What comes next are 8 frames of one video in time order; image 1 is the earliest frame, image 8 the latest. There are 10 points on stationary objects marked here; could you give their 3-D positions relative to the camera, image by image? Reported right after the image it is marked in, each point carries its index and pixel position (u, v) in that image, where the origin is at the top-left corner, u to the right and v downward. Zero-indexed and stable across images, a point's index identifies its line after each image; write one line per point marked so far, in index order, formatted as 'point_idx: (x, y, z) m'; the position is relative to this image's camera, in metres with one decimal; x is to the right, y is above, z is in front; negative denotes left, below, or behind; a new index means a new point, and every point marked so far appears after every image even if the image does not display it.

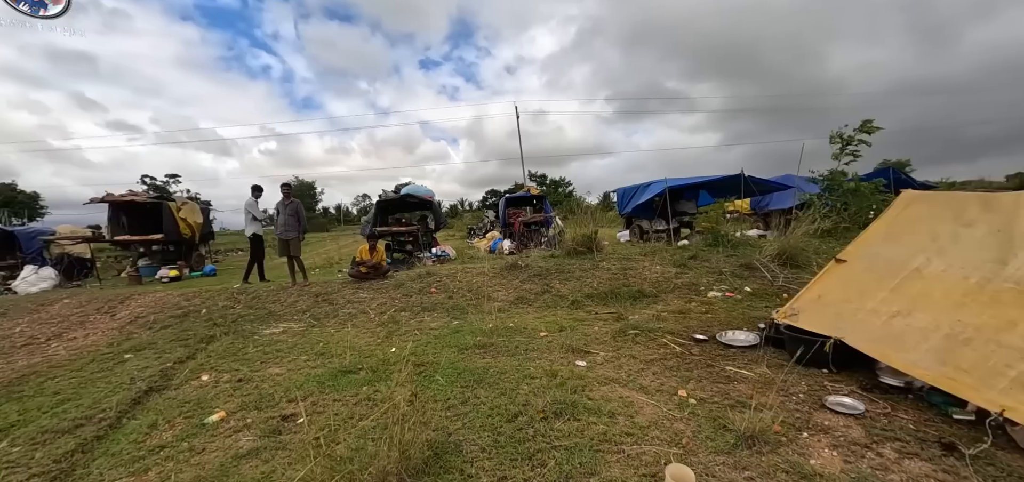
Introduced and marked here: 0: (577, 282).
0: (+1.3, -0.8, +8.4) m
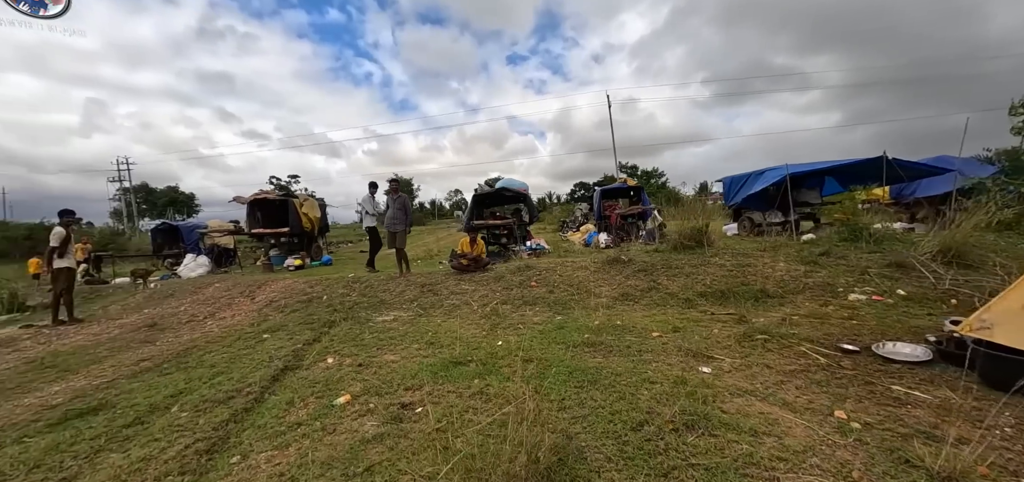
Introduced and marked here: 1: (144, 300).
0: (+3.2, -0.7, +7.7) m
1: (-6.6, -1.1, +7.4) m
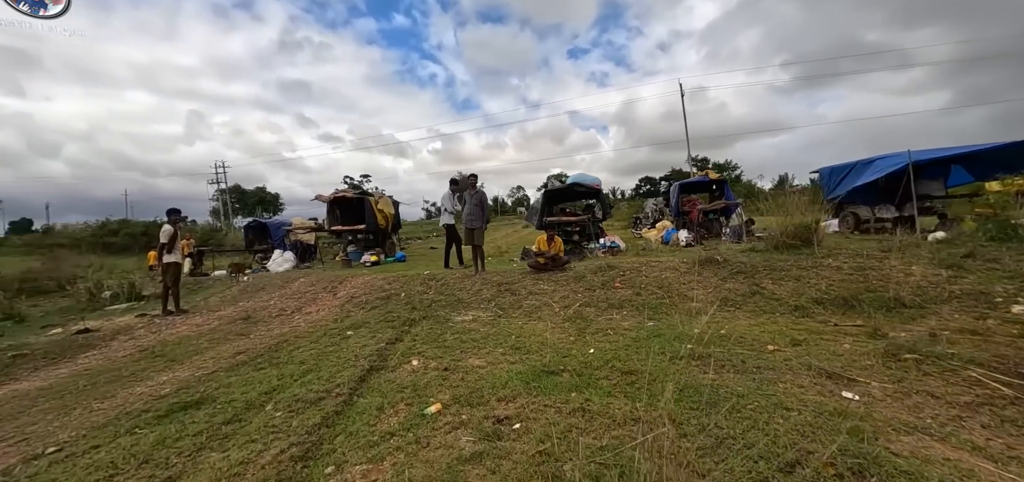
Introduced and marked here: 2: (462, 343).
0: (+4.6, -0.7, +6.7) m
1: (-5.2, -1.0, +7.8) m
2: (-0.6, -1.2, +4.8) m
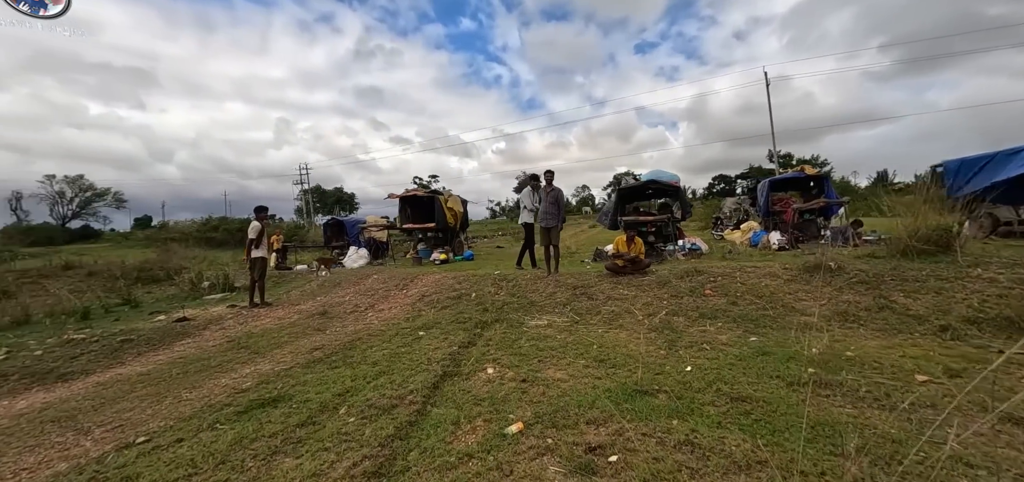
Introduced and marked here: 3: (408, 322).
0: (+5.7, -0.8, +5.5) m
1: (-3.8, -0.9, +8.1) m
2: (+0.3, -1.2, +4.4) m
3: (-1.4, -1.1, +5.5) m
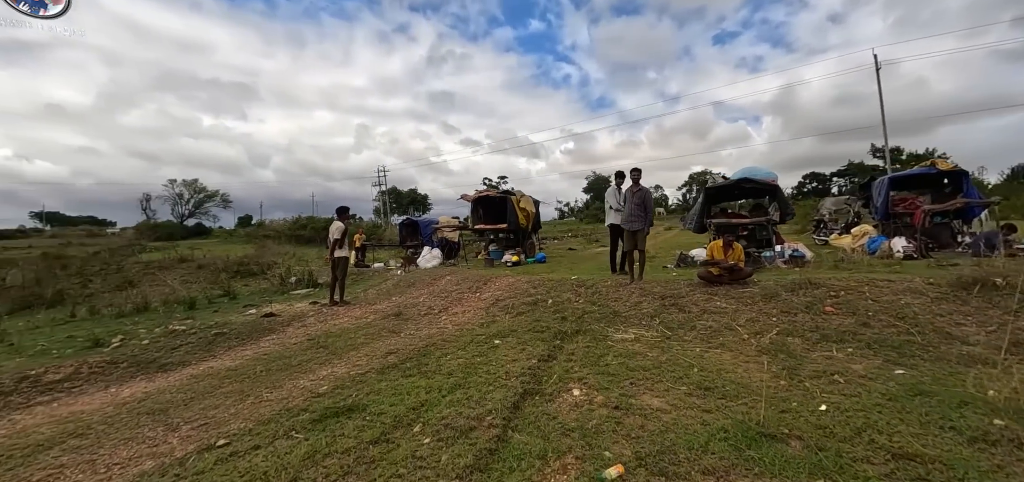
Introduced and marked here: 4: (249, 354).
0: (+6.6, -0.9, +4.1) m
1: (-2.4, -0.9, +8.1) m
2: (+1.1, -1.2, +3.8) m
3: (-0.4, -1.1, +5.3) m
4: (-3.1, -1.3, +4.8) m
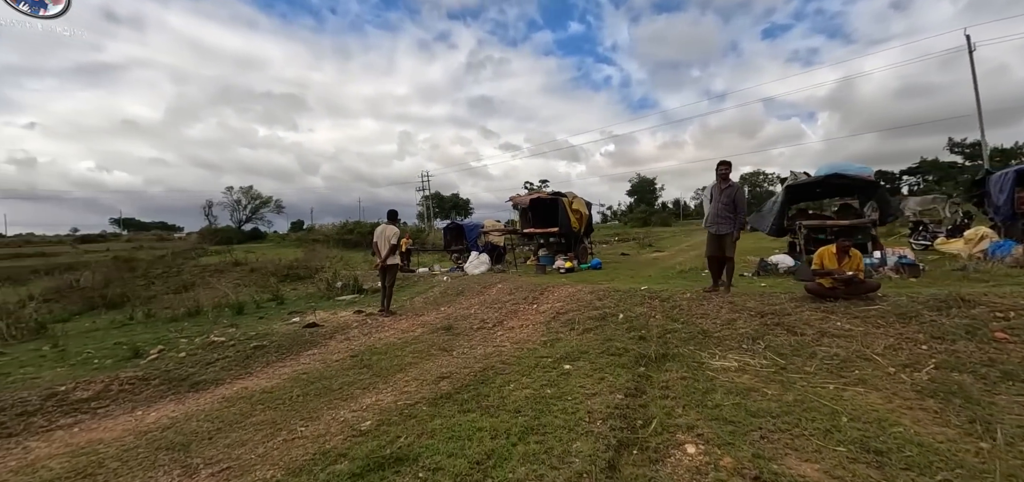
0: (+7.2, -0.9, +2.7) m
1: (-1.3, -1.0, +7.5) m
2: (+1.7, -1.2, +2.9) m
3: (+0.4, -1.2, +4.5) m
4: (-2.3, -1.4, +4.3) m
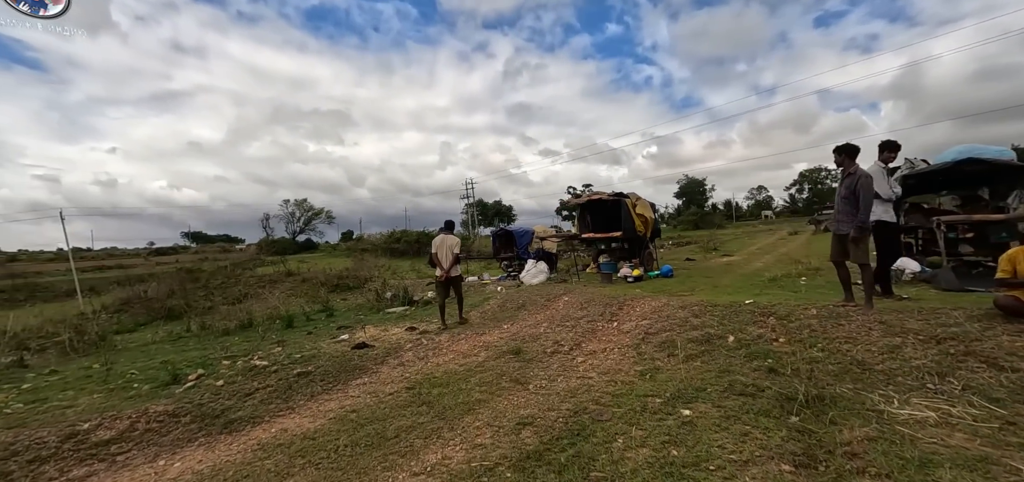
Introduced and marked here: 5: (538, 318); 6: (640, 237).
0: (+7.8, -0.8, +1.1) m
1: (-0.3, -1.1, +6.7) m
2: (+2.3, -1.2, +1.8) m
3: (+1.2, -1.2, +3.5) m
4: (-1.6, -1.5, +3.6) m
5: (+0.3, -1.1, +5.7) m
6: (+3.0, +0.1, +9.7) m
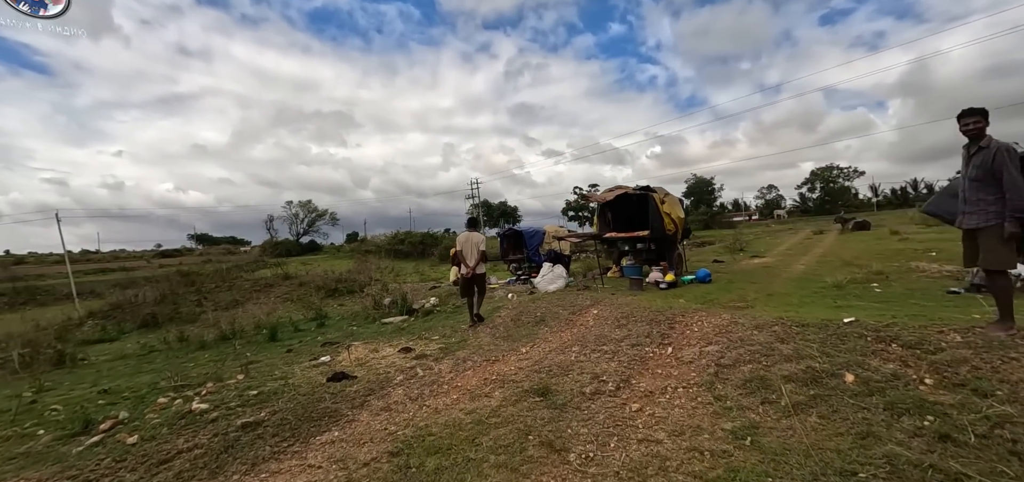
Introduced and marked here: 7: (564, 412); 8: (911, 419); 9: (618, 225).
0: (+8.0, -0.8, -0.2) m
1: (0.0, -1.1, +5.5) m
2: (+2.5, -1.2, +0.6) m
3: (+1.4, -1.2, +2.3) m
4: (-1.4, -1.5, +2.4) m
5: (+0.6, -1.1, +4.5) m
6: (+3.2, +0.1, +8.5) m
7: (+0.4, -1.2, +3.0) m
8: (+2.4, -1.0, +2.5) m
9: (+2.3, +0.4, +9.2) m
